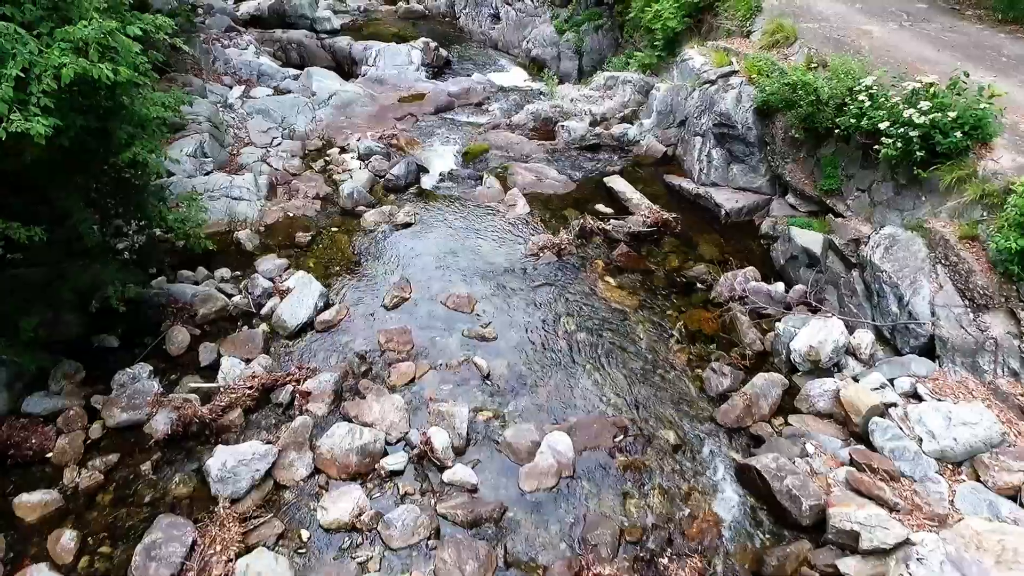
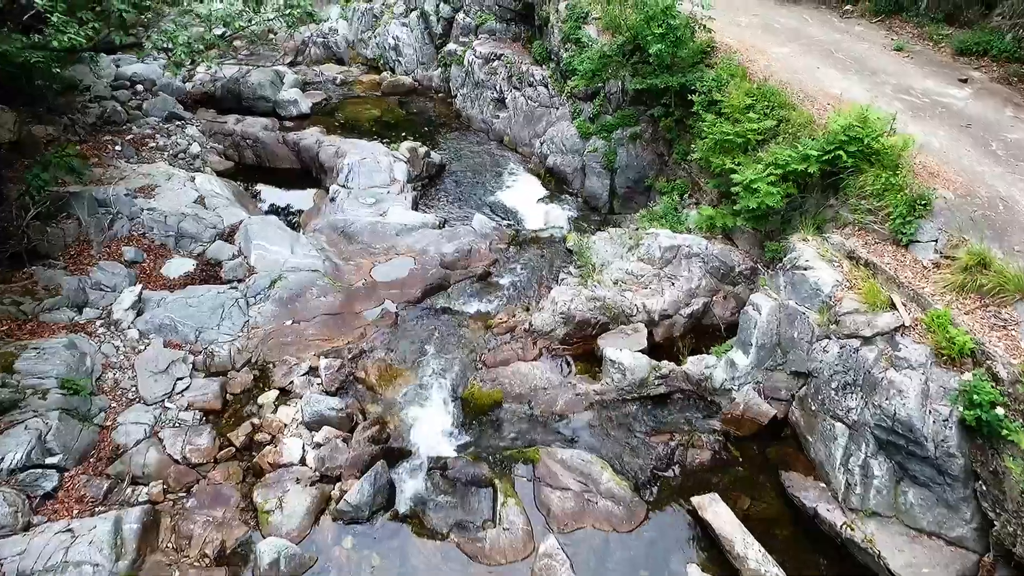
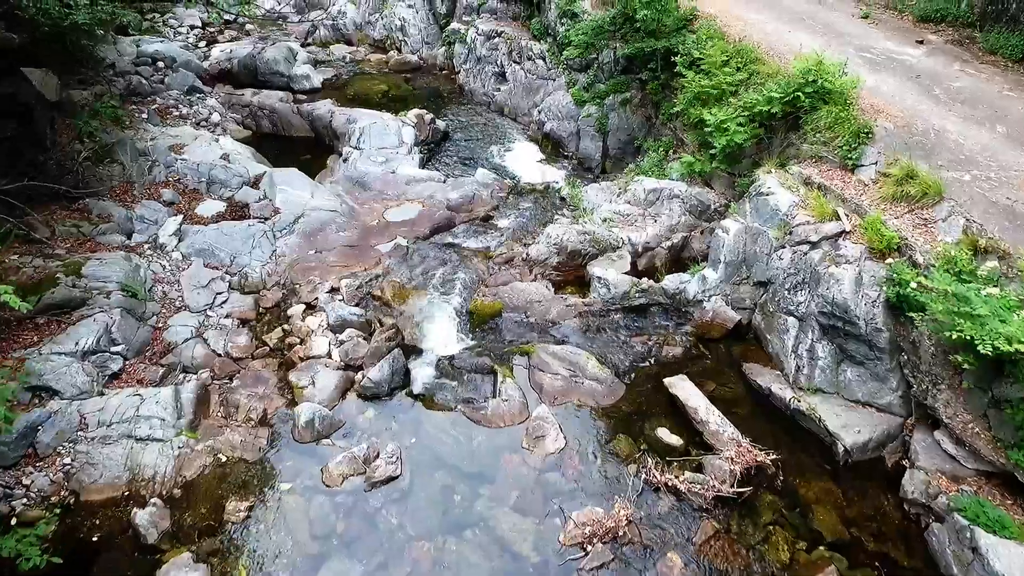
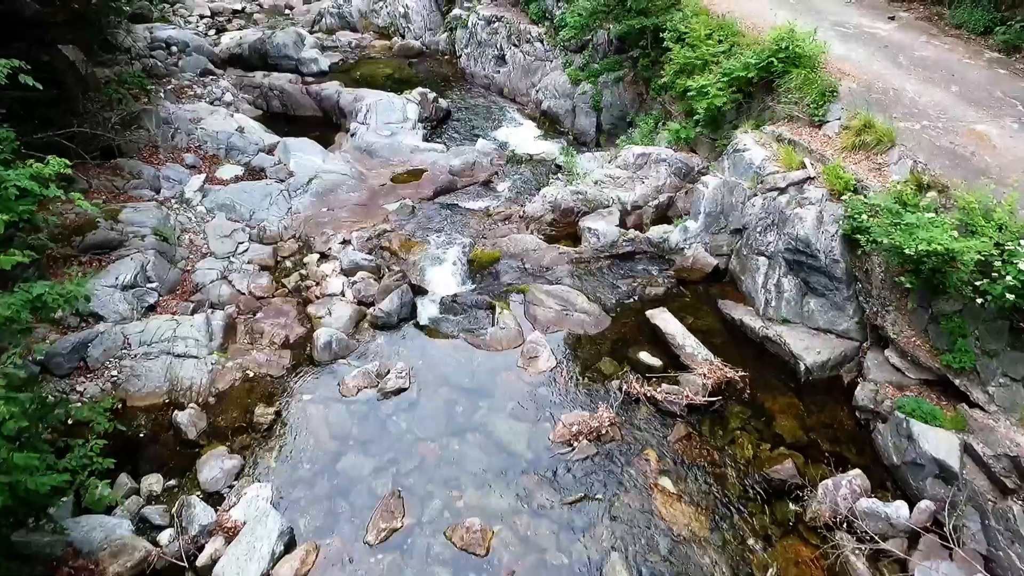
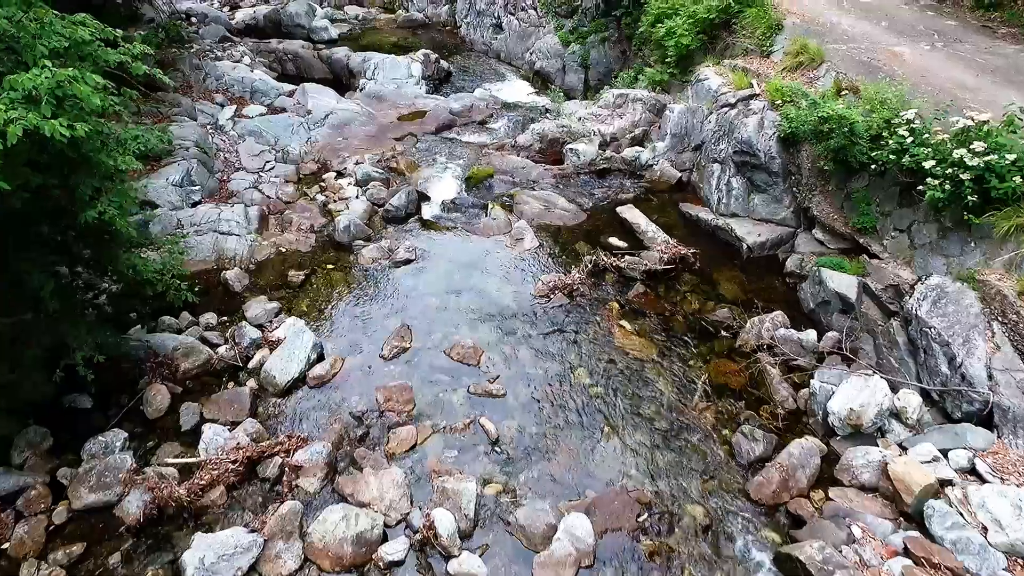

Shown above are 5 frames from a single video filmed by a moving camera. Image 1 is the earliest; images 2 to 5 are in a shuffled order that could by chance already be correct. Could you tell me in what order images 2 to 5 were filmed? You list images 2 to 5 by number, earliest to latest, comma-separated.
5, 4, 3, 2
